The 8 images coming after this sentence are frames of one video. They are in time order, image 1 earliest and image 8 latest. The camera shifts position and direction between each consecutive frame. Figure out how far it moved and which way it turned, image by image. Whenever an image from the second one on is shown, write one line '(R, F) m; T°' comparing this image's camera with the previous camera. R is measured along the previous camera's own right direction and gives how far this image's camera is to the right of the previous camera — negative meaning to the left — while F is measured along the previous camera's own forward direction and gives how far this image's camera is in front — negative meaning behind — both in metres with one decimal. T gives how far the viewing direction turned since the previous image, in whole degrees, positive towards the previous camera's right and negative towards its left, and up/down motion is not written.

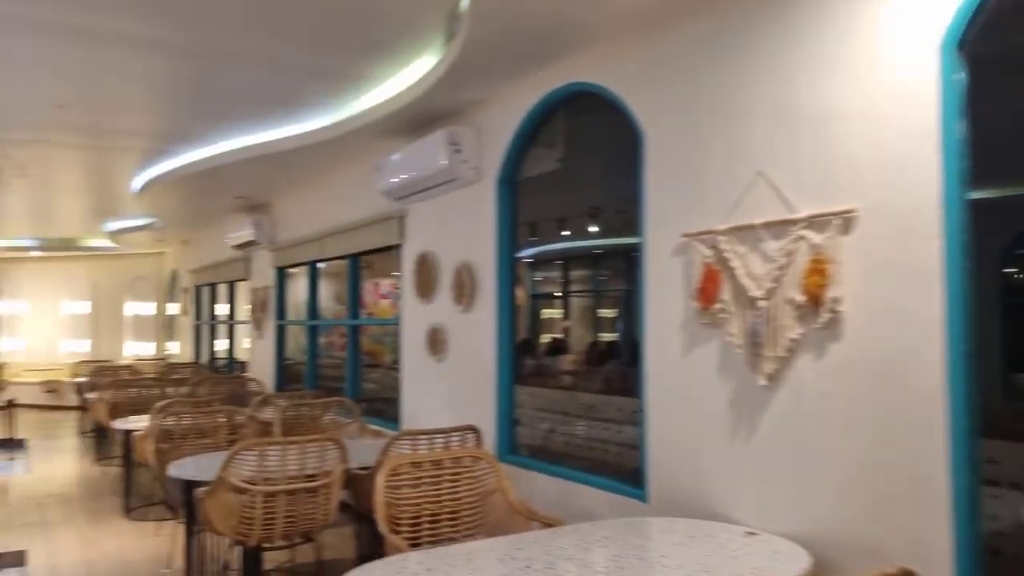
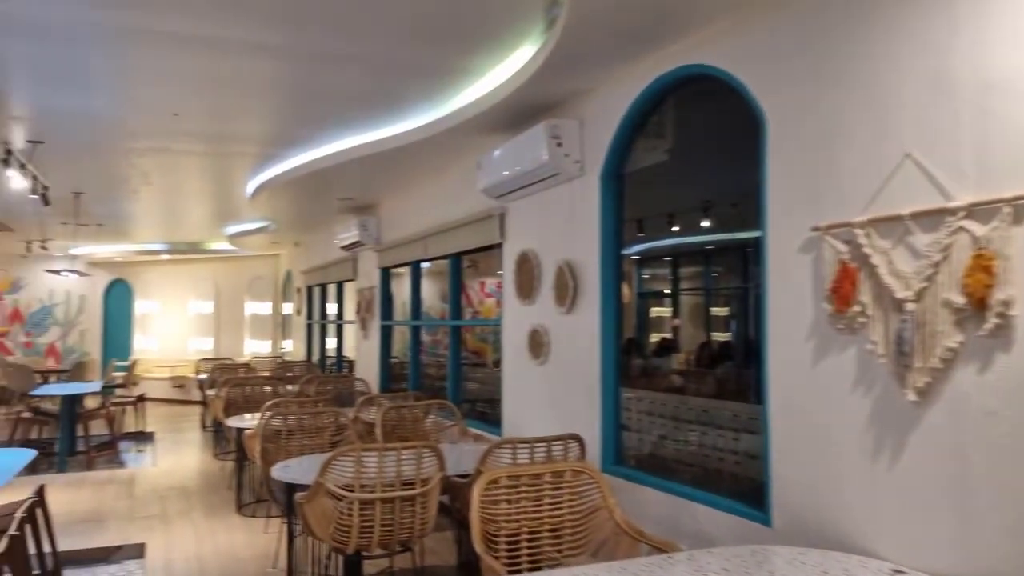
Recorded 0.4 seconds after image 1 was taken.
(0.0, +0.2) m; -8°
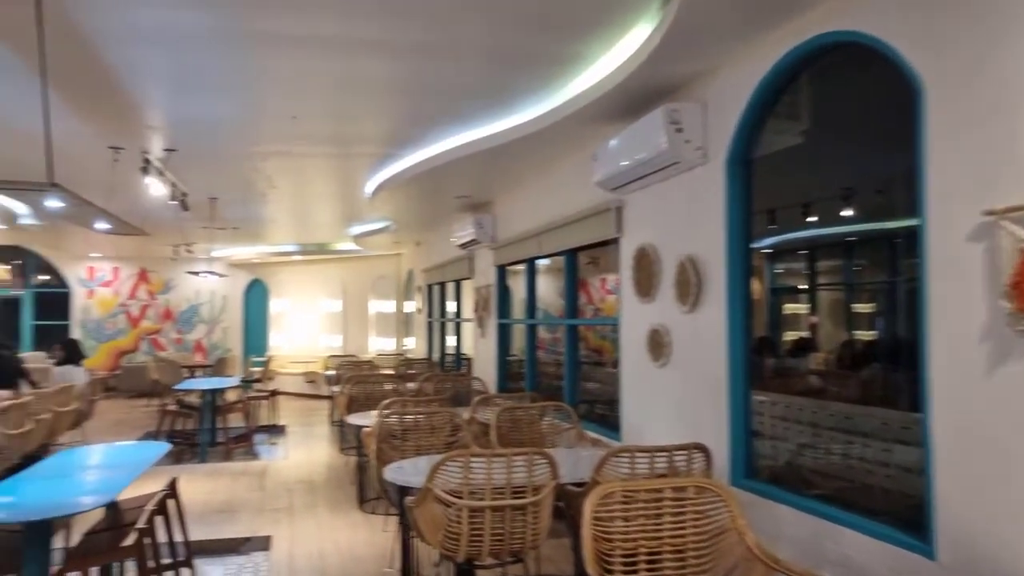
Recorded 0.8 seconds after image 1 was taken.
(0.0, +0.2) m; -10°
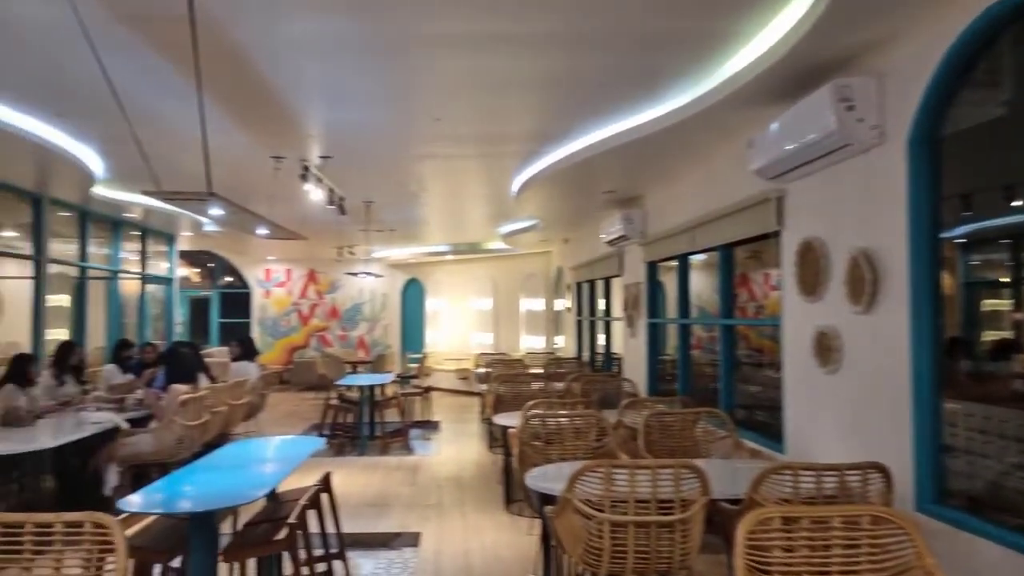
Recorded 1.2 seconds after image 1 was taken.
(0.0, +0.2) m; -12°
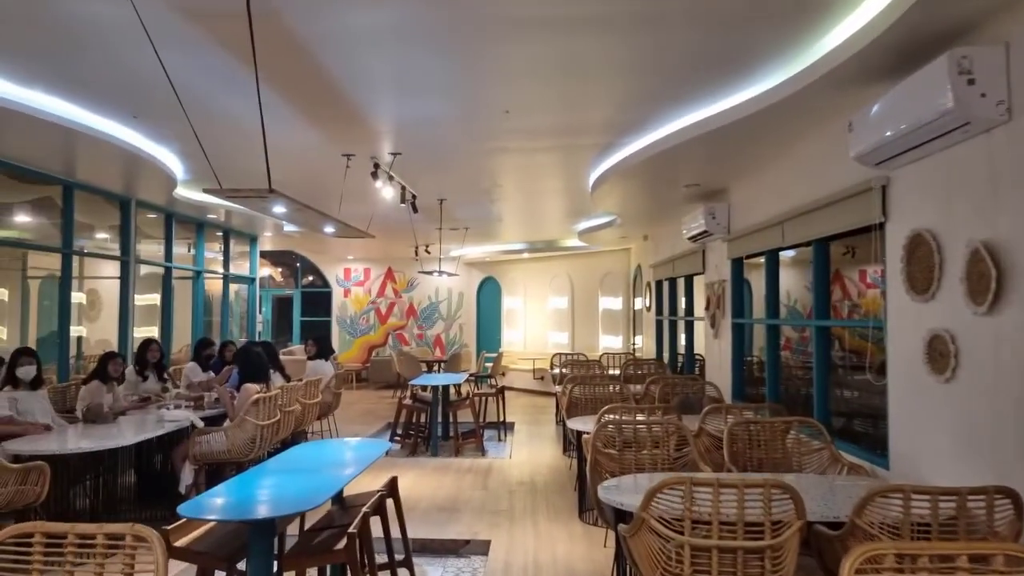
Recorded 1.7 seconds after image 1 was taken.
(0.0, +0.2) m; -6°
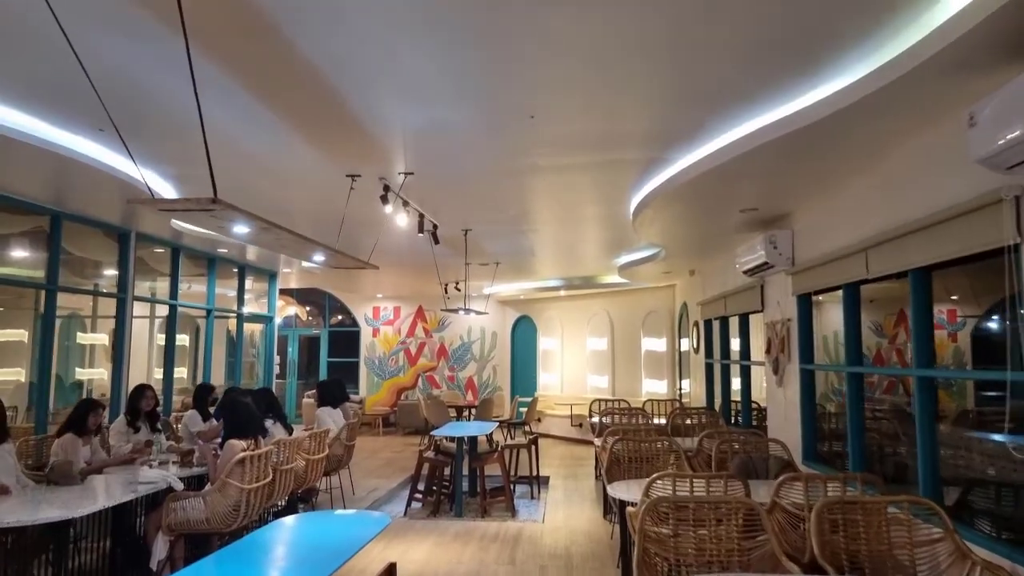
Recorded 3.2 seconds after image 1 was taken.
(+0.1, +0.7) m; -3°
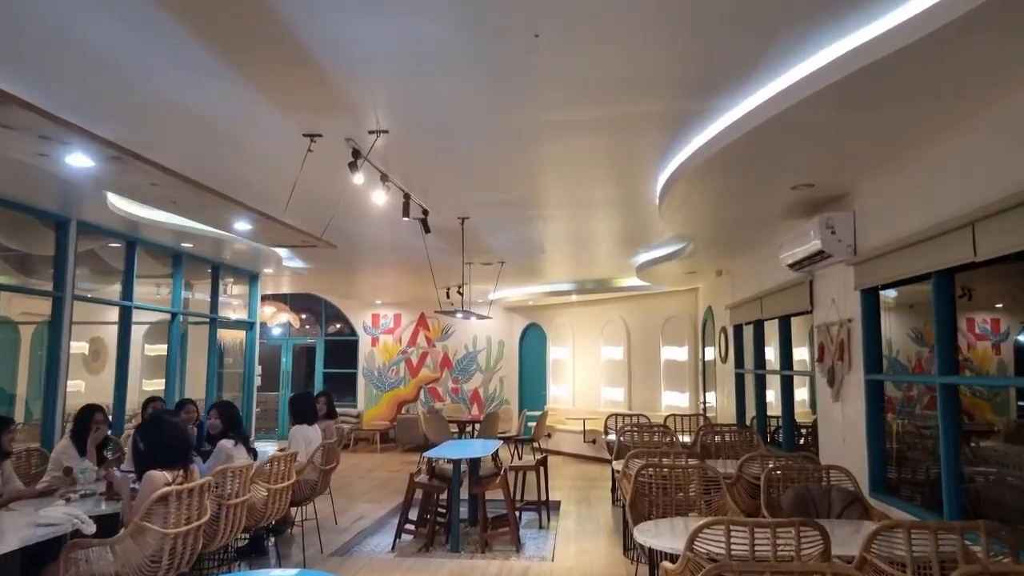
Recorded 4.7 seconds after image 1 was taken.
(0.0, +0.8) m; -1°
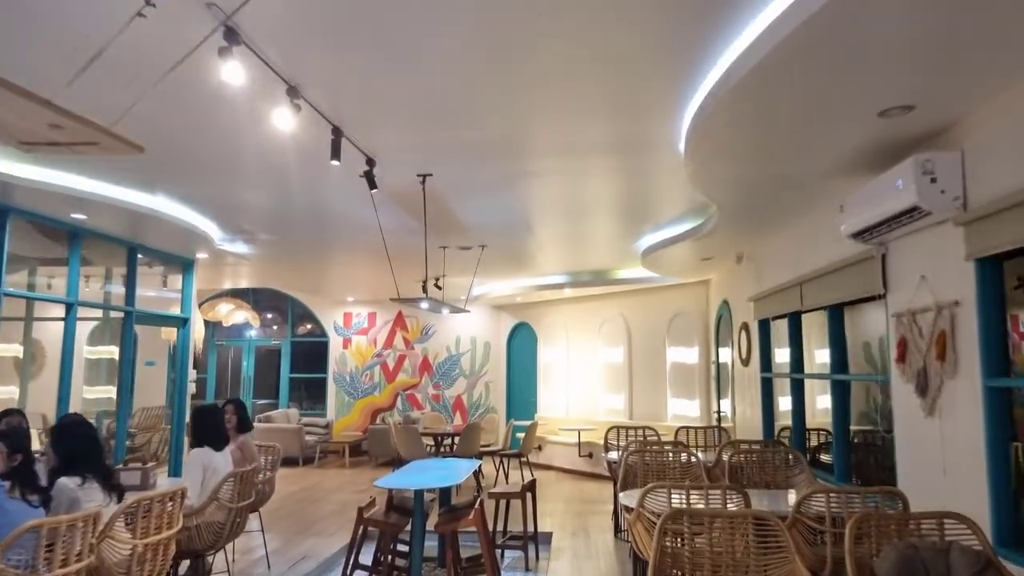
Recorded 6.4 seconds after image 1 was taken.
(+0.1, +1.2) m; +1°
